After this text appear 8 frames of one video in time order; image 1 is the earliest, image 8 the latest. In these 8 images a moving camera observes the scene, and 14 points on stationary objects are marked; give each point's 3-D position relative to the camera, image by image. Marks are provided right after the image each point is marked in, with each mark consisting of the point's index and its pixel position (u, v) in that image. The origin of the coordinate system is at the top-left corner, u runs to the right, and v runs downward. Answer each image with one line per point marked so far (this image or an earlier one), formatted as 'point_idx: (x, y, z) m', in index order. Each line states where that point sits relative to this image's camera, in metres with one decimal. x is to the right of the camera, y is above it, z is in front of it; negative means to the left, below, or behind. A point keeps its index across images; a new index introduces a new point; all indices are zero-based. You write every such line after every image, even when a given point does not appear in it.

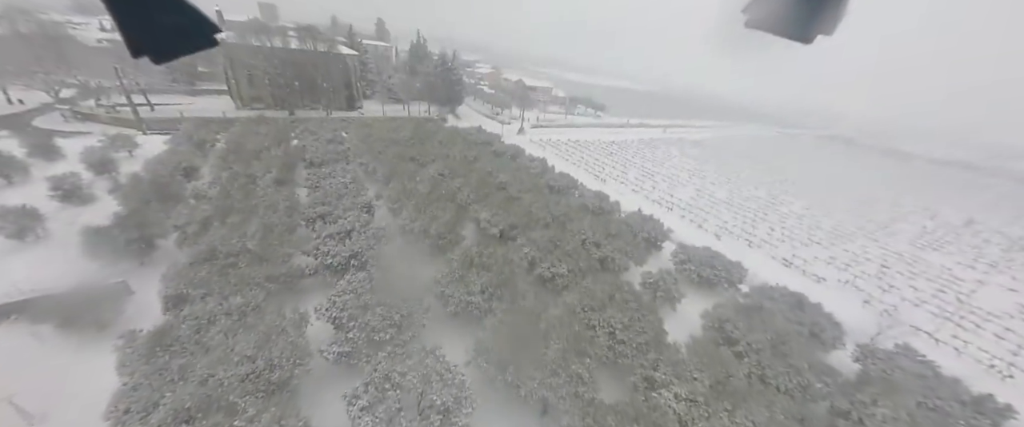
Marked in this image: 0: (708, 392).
0: (+4.8, -4.3, +7.8) m
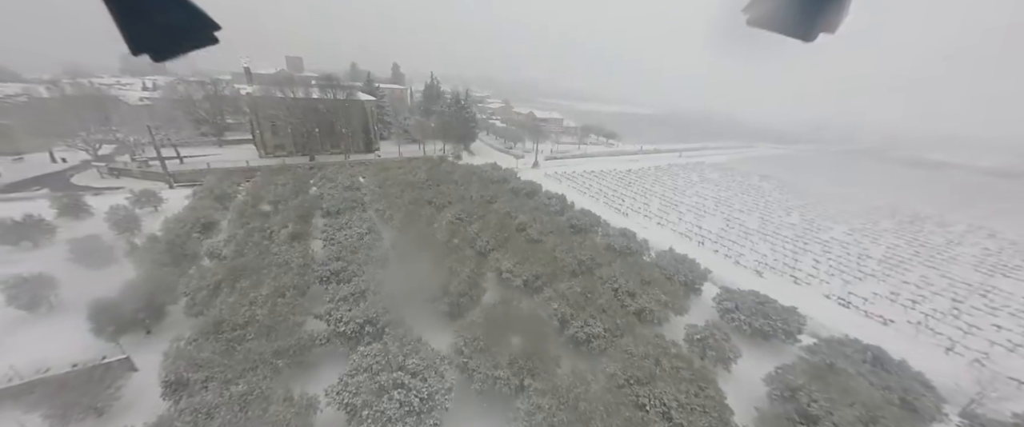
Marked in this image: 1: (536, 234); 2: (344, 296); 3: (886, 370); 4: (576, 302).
0: (+5.6, -5.5, +6.2) m
1: (+1.2, -1.1, +16.8) m
2: (-5.7, -2.8, +10.9) m
3: (+11.3, -4.8, +9.7) m
4: (+2.2, -3.2, +11.4) m
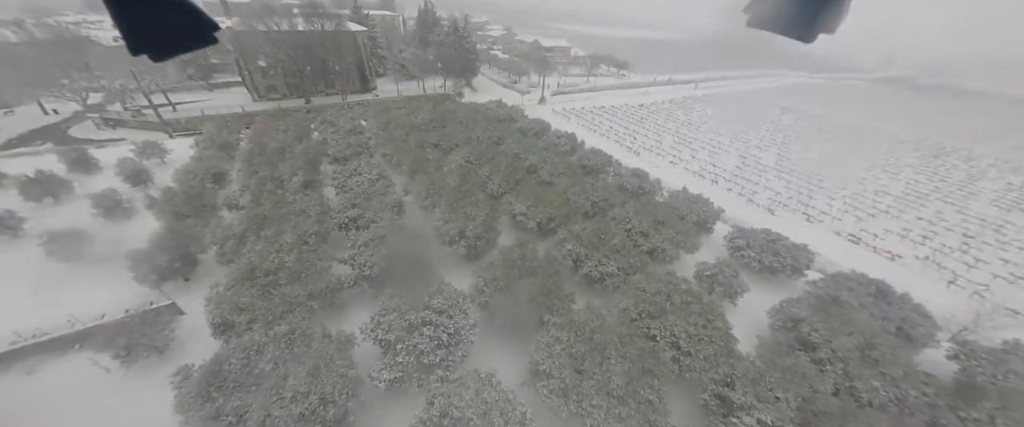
0: (+6.1, -4.3, +7.0) m
1: (+1.8, +1.9, +16.6) m
2: (-5.1, -1.0, +11.2) m
3: (+11.8, -2.9, +10.2) m
4: (+2.7, -1.1, +11.7) m
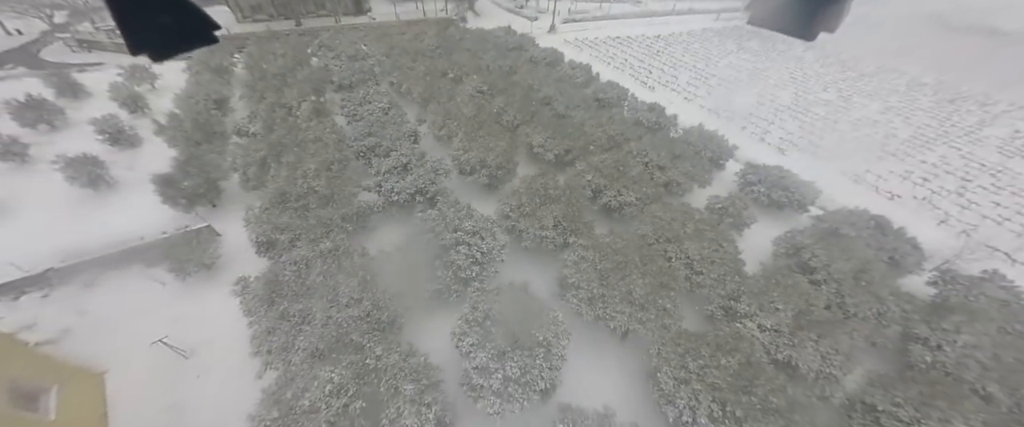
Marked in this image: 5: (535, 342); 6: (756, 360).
0: (+6.9, -2.7, +8.0) m
1: (+2.5, +5.2, +16.2) m
2: (-4.3, +1.6, +11.4) m
3: (+12.6, -0.8, +10.9) m
4: (+3.5, +1.4, +11.9) m
5: (+0.5, -2.8, +7.1) m
6: (+5.3, -3.1, +7.0) m
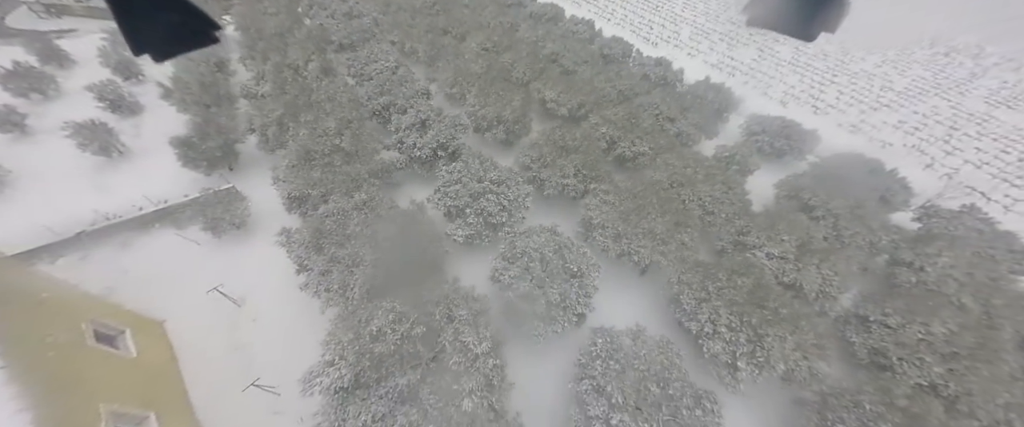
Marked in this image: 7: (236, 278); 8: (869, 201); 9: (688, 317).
0: (+7.7, -1.0, +8.8) m
1: (+2.9, +7.4, +16.2) m
2: (-3.7, +3.1, +11.6) m
3: (+13.3, +1.3, +11.7) m
4: (+4.1, +3.3, +12.3) m
5: (+1.4, -1.4, +7.8) m
6: (+6.2, -1.6, +7.8) m
7: (-7.5, -1.7, +9.1) m
8: (+11.8, +0.4, +10.7) m
9: (+4.1, -2.4, +7.5) m
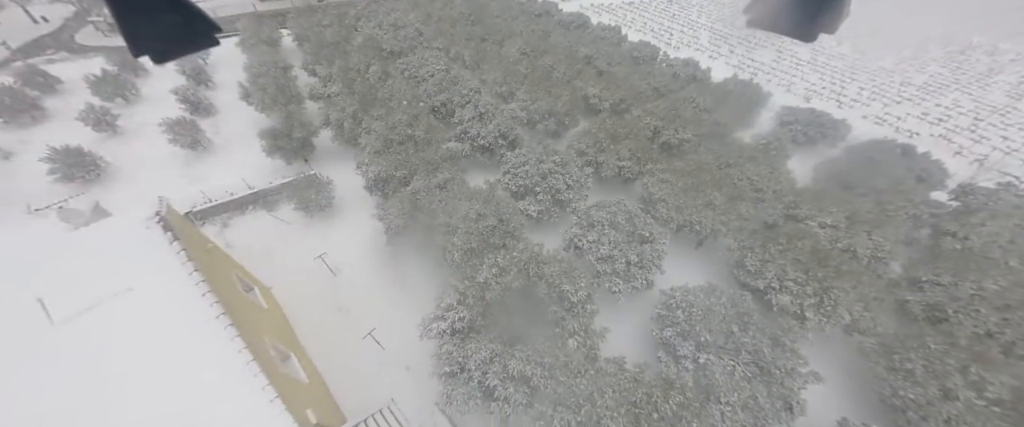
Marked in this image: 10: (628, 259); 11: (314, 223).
0: (+9.7, -0.2, +9.5) m
1: (+5.0, +7.9, +17.2) m
2: (-1.7, +3.7, +12.6) m
3: (+15.3, +2.1, +12.4) m
4: (+6.1, +3.9, +13.2) m
5: (+3.4, -0.7, +8.6) m
6: (+8.2, -0.8, +8.5) m
7: (-5.5, -1.1, +10.0) m
8: (+13.8, +1.2, +11.3) m
9: (+6.1, -1.6, +8.2) m
10: (+2.9, -1.1, +8.1) m
11: (-6.6, -0.3, +10.6) m
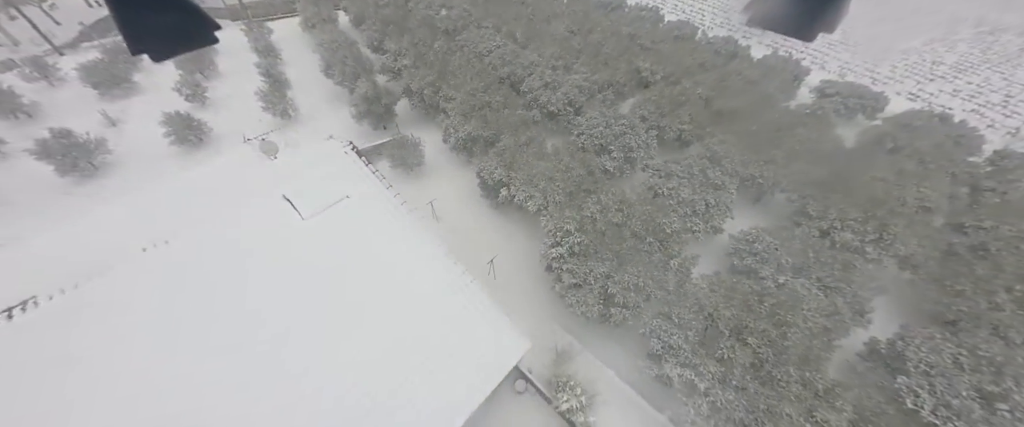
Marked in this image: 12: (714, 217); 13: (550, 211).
0: (+12.4, +1.2, +10.5) m
1: (+7.8, +9.6, +18.1) m
2: (+1.0, +5.3, +13.7) m
3: (+18.0, +3.6, +13.3) m
4: (+8.9, +5.5, +14.2) m
5: (+6.0, +0.8, +9.7) m
6: (+10.8, +0.6, +9.6) m
7: (-2.8, +0.4, +11.3) m
8: (+16.5, +2.7, +12.3) m
9: (+8.8, -0.2, +9.4) m
10: (+5.5, +0.3, +9.2) m
11: (-3.9, +1.2, +11.9) m
12: (+5.7, -0.1, +9.1) m
13: (+1.0, 0.0, +9.2) m
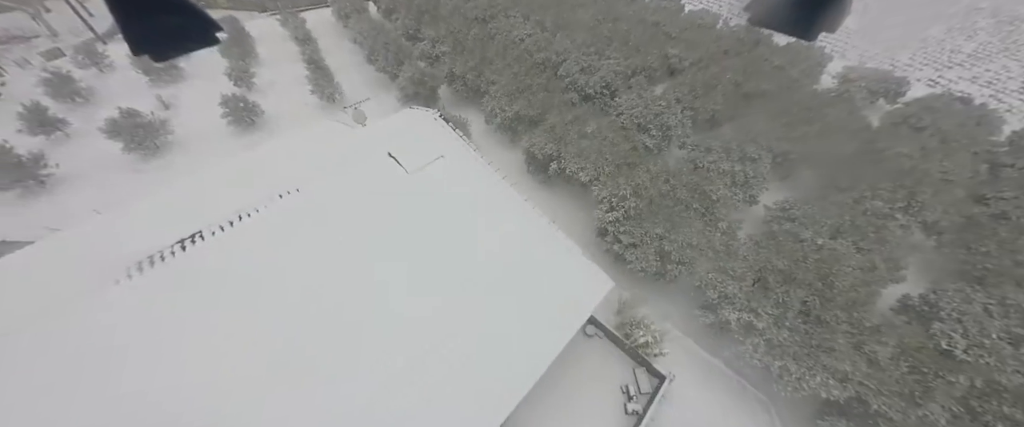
0: (+14.0, +2.1, +11.1) m
1: (+9.5, +10.6, +18.7) m
2: (+2.7, +6.3, +14.3) m
3: (+19.7, +4.5, +13.8) m
4: (+10.6, +6.4, +14.7) m
5: (+7.7, +1.7, +10.4) m
6: (+12.5, +1.5, +10.2) m
7: (-1.2, +1.4, +12.0) m
8: (+18.2, +3.6, +12.8) m
9: (+10.4, +0.7, +10.0) m
10: (+7.2, +1.2, +9.9) m
11: (-2.3, +2.2, +12.6) m
12: (+7.3, +0.8, +9.8) m
13: (+2.6, +0.9, +9.9) m
